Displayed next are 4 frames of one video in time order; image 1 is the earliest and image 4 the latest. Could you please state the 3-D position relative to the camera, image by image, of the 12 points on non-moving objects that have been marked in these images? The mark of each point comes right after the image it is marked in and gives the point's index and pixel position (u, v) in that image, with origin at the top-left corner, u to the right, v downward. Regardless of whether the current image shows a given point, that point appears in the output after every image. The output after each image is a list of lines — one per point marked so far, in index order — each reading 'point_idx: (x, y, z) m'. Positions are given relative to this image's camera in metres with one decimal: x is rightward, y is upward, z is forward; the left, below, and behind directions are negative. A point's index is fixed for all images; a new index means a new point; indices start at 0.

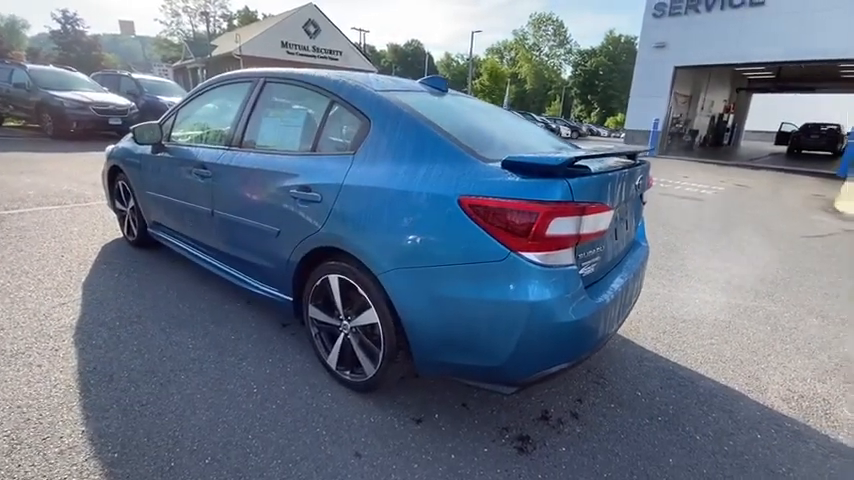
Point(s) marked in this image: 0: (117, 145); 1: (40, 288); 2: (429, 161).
0: (-3.3, +1.0, +4.1) m
1: (-3.2, -0.4, +3.2) m
2: (0.0, +0.4, +1.9) m
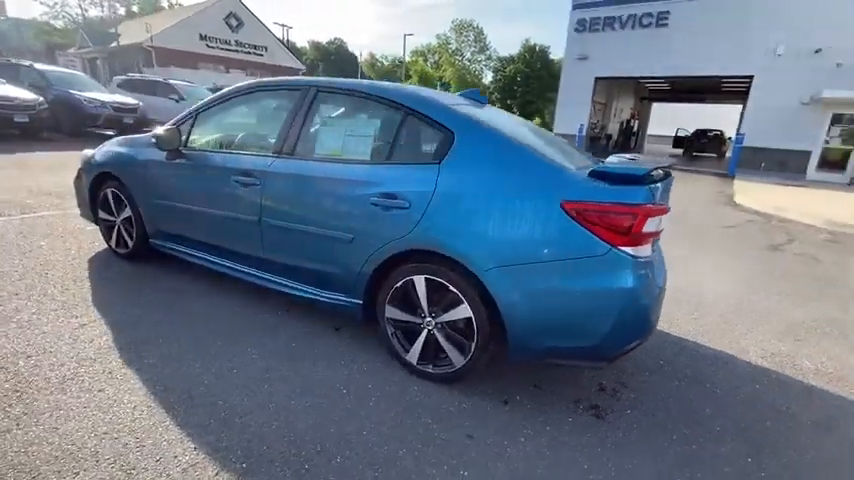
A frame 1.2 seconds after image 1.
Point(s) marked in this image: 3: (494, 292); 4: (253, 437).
0: (-3.1, +0.9, +3.8) m
1: (-2.9, -0.5, +2.9) m
2: (+0.5, +0.4, +2.2) m
3: (+0.4, -0.3, +2.2) m
4: (-0.9, -1.0, +2.0) m
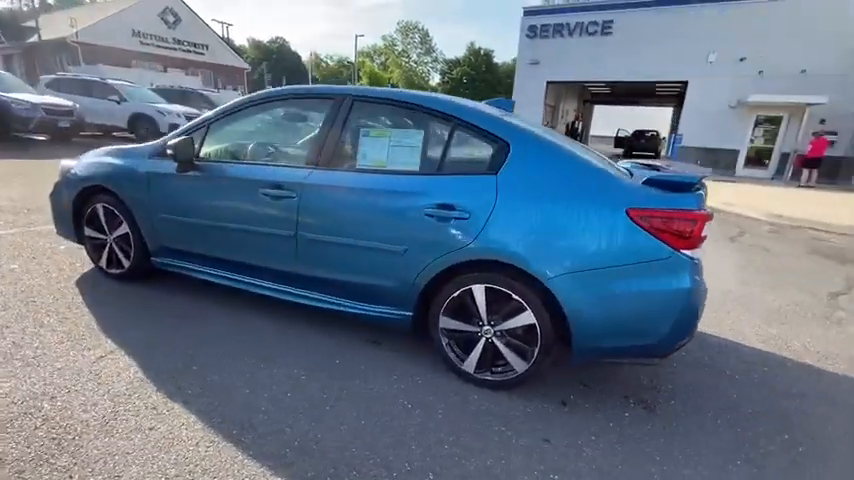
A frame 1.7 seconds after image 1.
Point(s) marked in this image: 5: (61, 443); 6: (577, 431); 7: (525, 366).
0: (-2.9, +0.7, +3.4) m
1: (-2.5, -0.7, +2.6) m
2: (+0.9, +0.3, +2.3) m
3: (+0.8, -0.3, +2.3) m
4: (-0.4, -1.1, +1.9) m
5: (-1.8, -1.0, +1.9) m
6: (+0.9, -1.1, +2.3) m
7: (+0.6, -0.8, +2.4) m
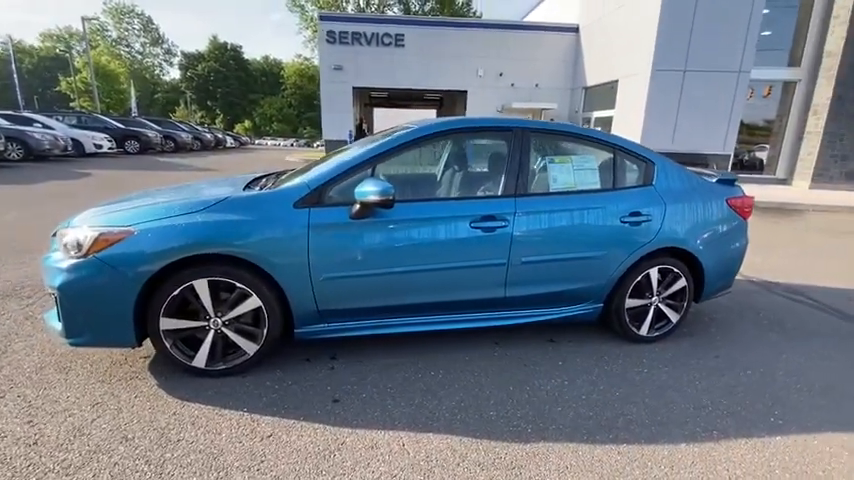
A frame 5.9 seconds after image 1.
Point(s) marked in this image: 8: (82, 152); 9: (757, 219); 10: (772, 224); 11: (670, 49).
0: (-1.5, +0.1, +2.4) m
1: (-0.6, -1.1, +2.0) m
2: (+2.3, +0.5, +3.4) m
3: (+2.4, -0.2, +3.4) m
4: (+1.6, -1.1, +2.5) m
5: (+0.5, -1.3, +1.8) m
6: (+2.6, -0.9, +3.4) m
7: (+2.2, -0.7, +3.4) m
8: (-15.8, +4.0, +17.9) m
9: (+7.5, +0.5, +8.9) m
10: (+7.5, +0.3, +8.5) m
11: (+8.0, +6.3, +12.9) m
